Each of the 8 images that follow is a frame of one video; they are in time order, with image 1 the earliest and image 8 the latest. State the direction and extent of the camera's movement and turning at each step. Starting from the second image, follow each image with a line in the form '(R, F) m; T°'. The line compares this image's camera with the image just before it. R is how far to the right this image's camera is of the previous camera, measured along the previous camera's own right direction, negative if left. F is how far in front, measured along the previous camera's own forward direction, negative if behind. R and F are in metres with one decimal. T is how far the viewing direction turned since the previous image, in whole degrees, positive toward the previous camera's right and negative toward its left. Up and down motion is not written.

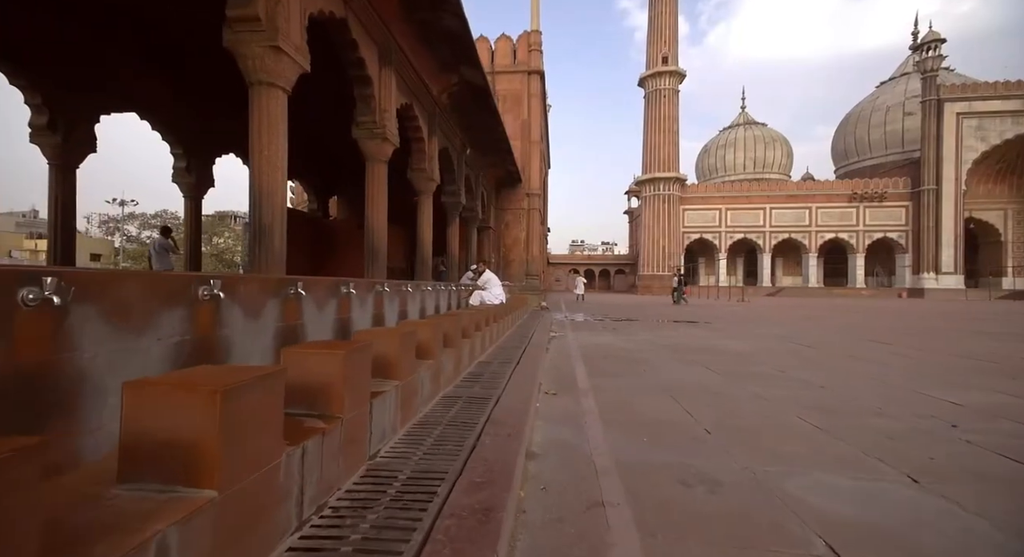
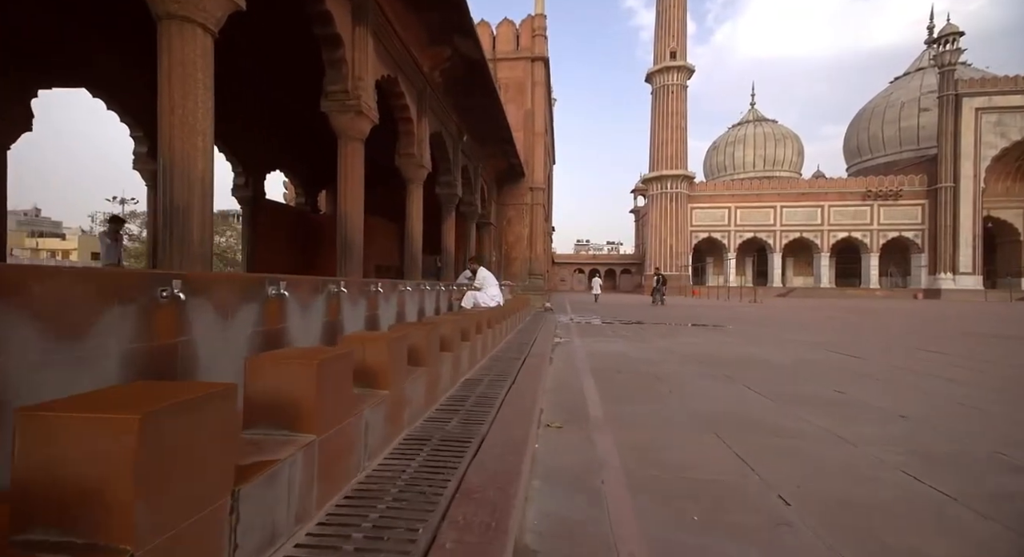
(+0.1, +0.9) m; -1°
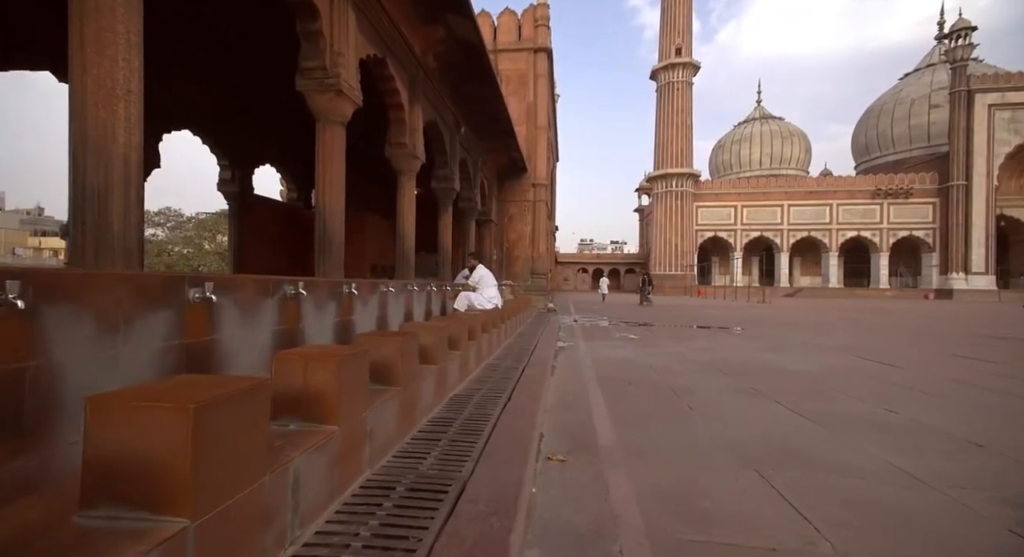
(+0.1, +0.5) m; 0°
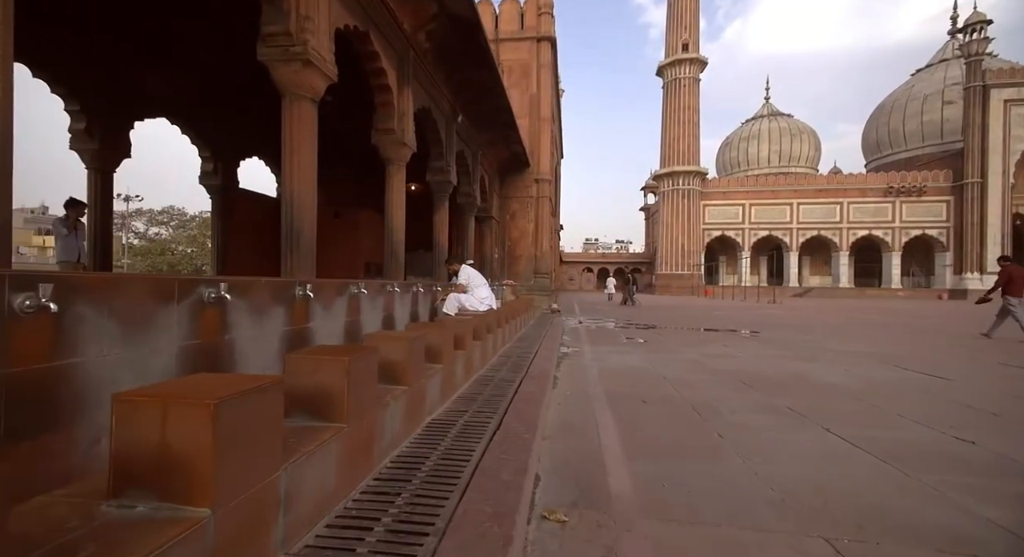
(+0.1, +0.6) m; -1°
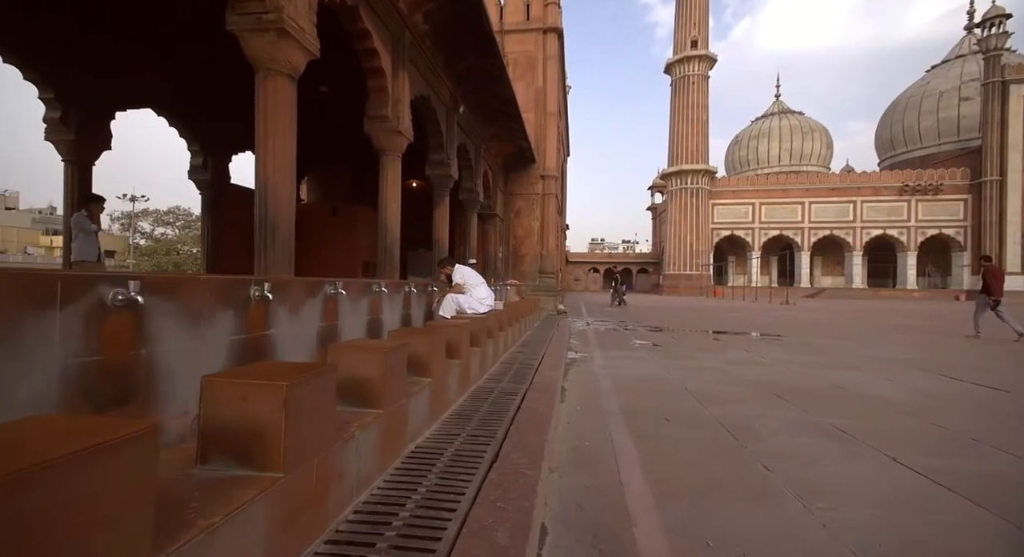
(0.0, +0.5) m; -1°
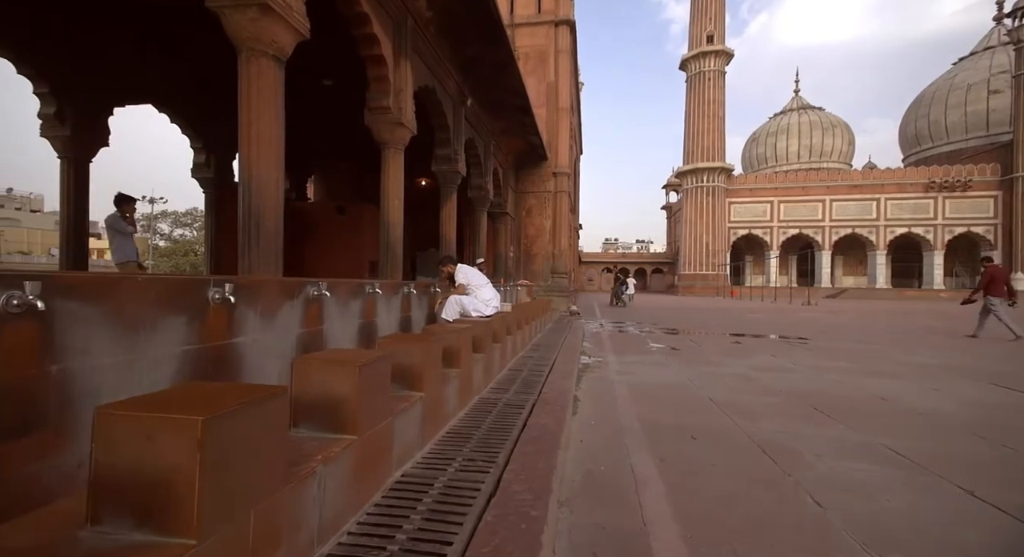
(0.0, +0.4) m; -2°
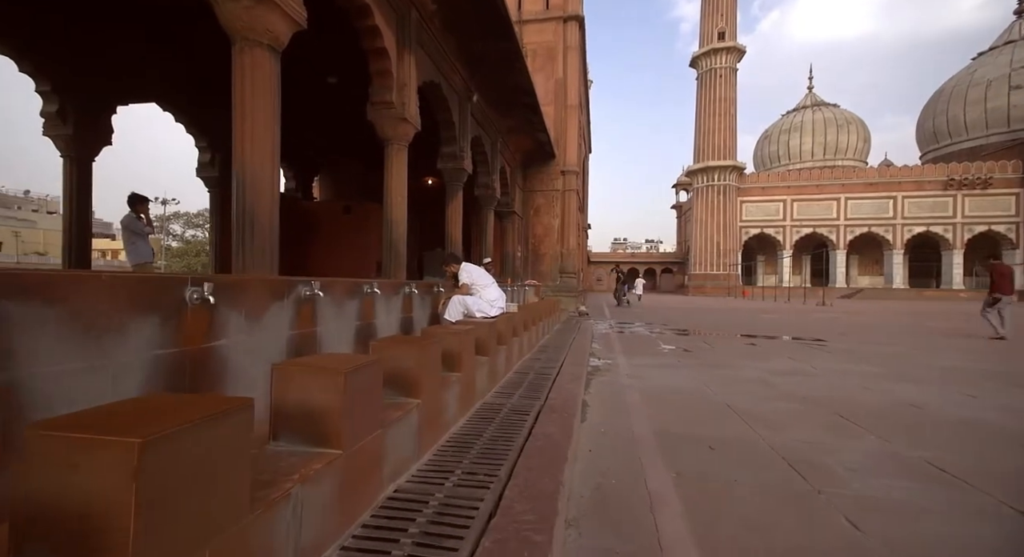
(0.0, +0.2) m; -1°
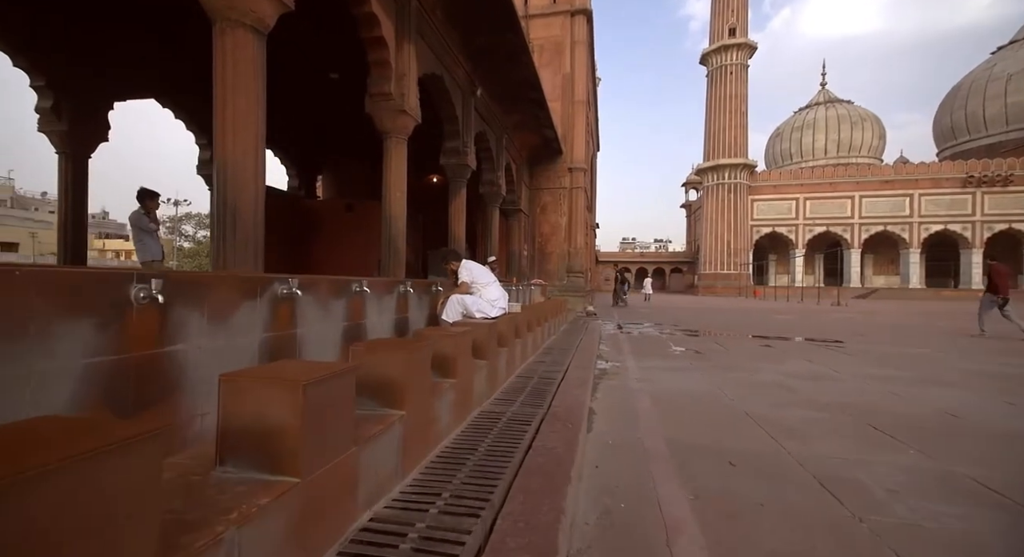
(+0.1, +0.2) m; -1°
